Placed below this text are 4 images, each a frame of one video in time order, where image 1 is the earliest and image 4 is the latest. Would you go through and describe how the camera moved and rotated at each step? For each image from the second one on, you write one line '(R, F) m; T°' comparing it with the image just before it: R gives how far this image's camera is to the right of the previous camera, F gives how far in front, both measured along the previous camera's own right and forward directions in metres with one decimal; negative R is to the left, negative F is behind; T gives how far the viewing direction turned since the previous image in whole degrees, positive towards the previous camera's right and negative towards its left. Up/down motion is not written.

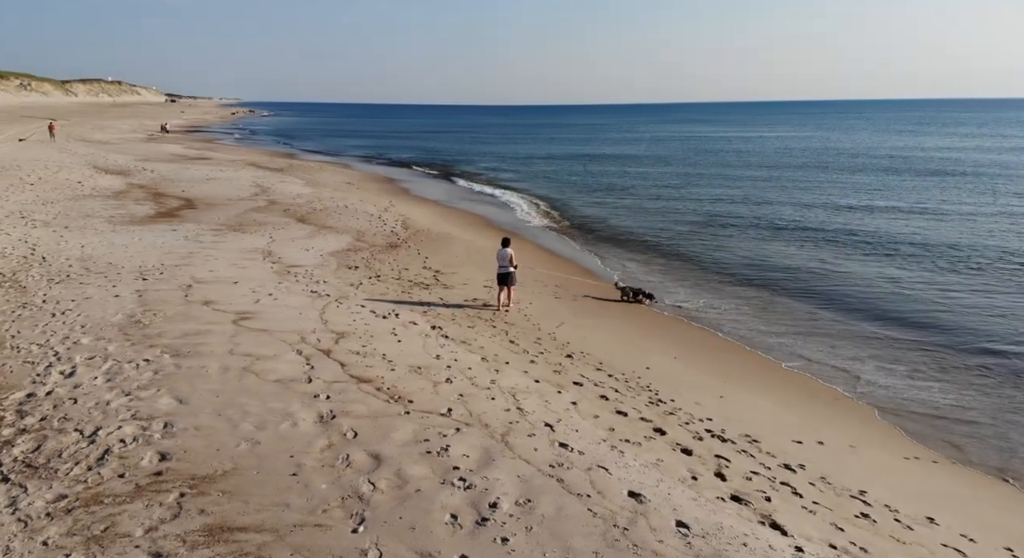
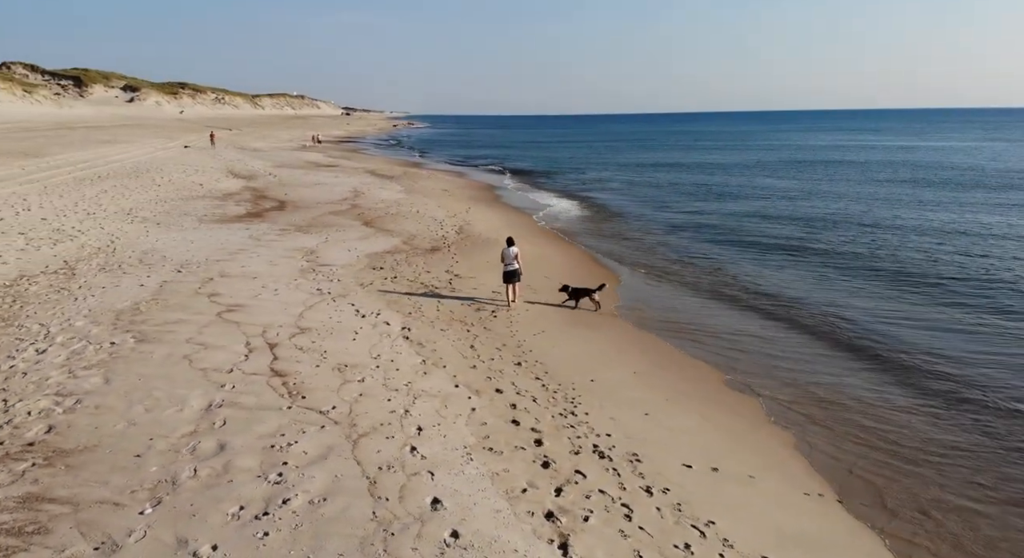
(+1.9, +0.2) m; -9°
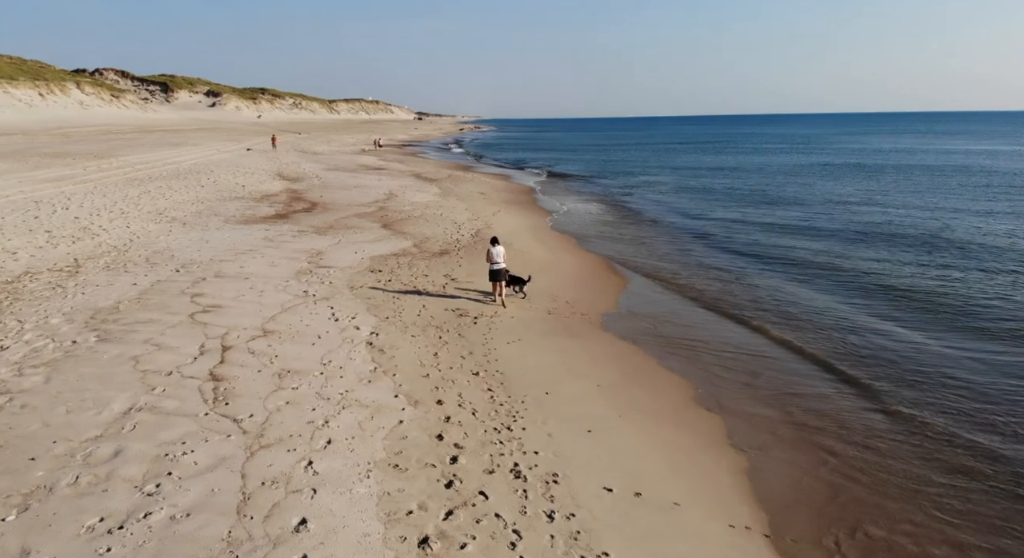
(+1.0, +0.3) m; -3°
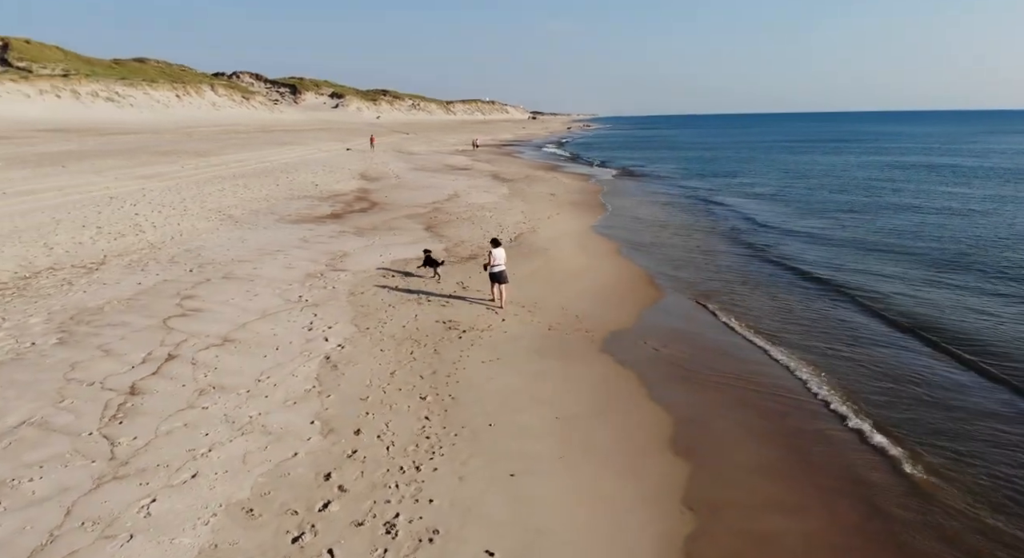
(+1.4, +0.7) m; -6°
